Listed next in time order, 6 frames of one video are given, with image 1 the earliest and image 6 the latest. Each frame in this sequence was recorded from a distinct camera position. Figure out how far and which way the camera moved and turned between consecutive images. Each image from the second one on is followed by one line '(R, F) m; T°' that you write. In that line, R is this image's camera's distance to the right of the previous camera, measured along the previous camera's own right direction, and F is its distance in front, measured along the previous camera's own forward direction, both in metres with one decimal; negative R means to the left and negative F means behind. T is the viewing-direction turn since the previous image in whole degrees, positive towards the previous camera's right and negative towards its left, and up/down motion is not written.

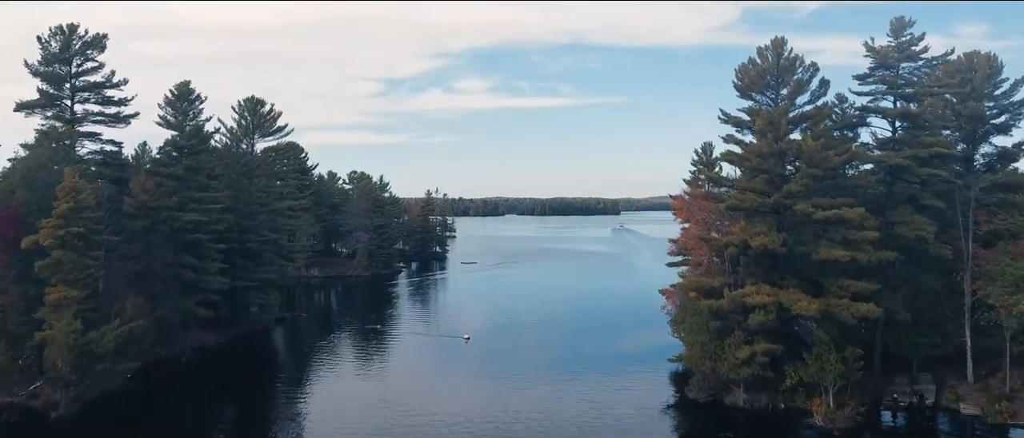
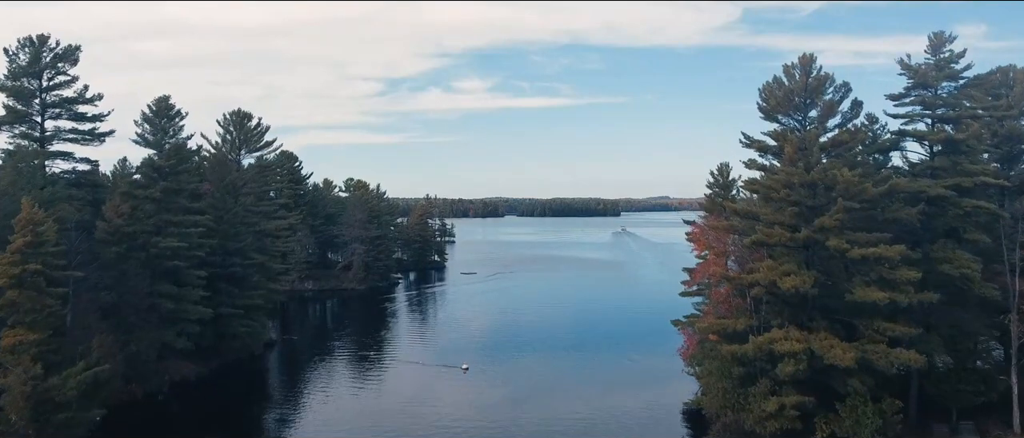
(-0.1, +2.0) m; 0°
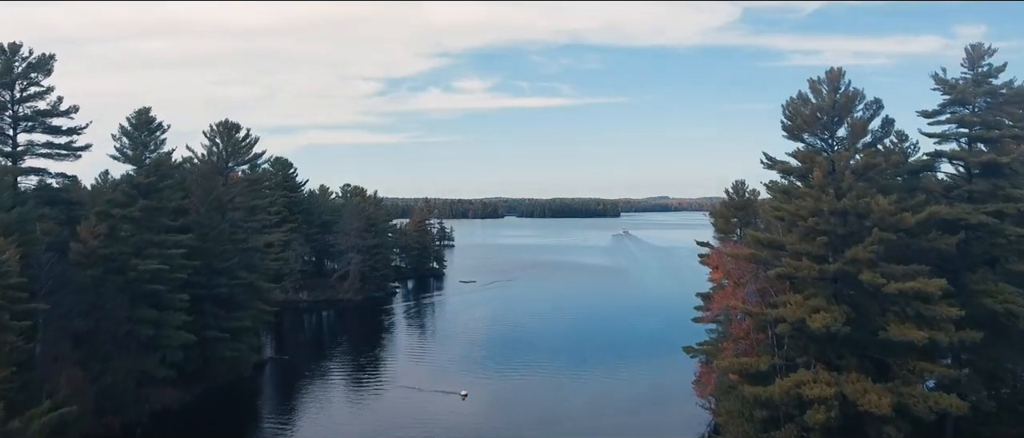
(-0.1, +1.7) m; 0°
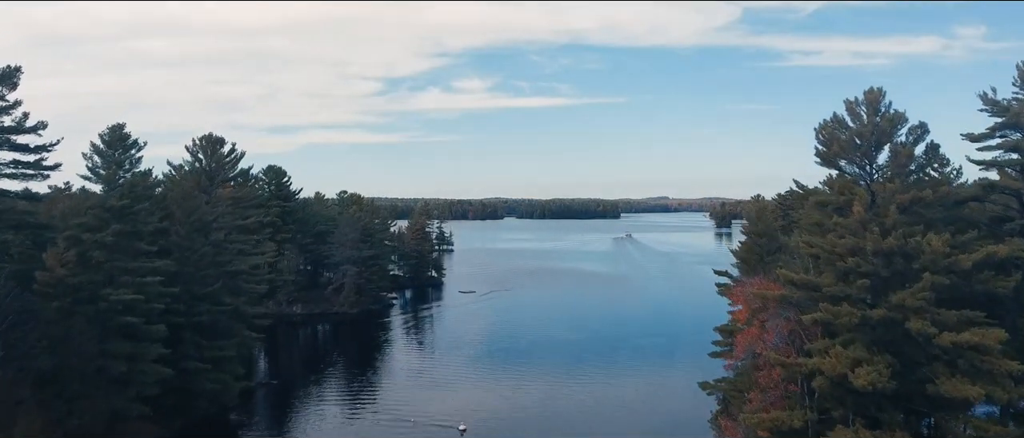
(-0.1, +1.9) m; 0°
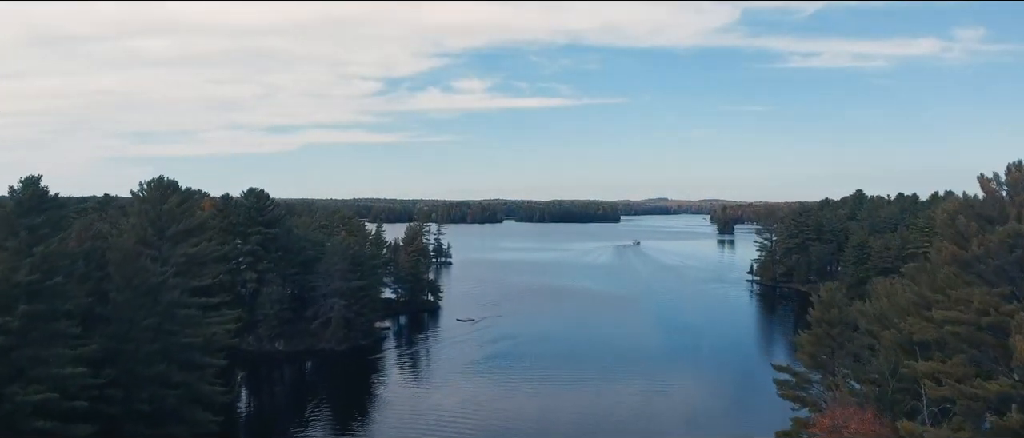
(-0.2, +4.7) m; 0°
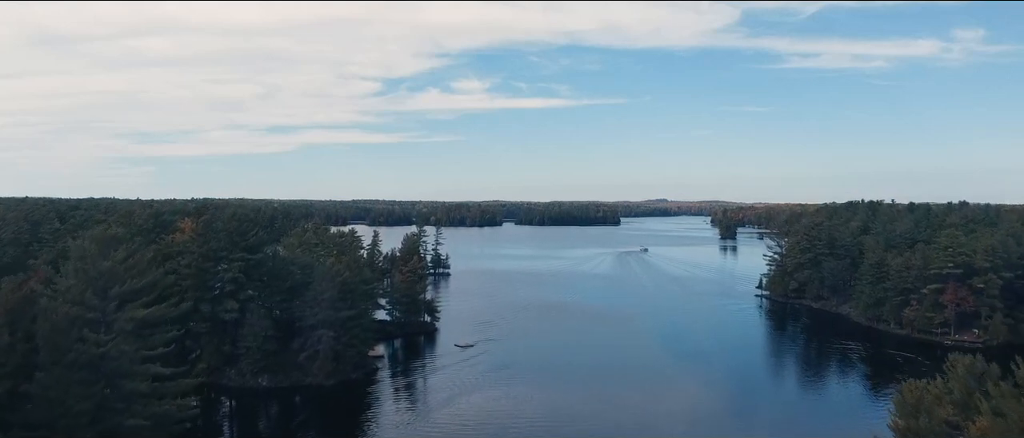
(-0.2, +3.8) m; 0°
